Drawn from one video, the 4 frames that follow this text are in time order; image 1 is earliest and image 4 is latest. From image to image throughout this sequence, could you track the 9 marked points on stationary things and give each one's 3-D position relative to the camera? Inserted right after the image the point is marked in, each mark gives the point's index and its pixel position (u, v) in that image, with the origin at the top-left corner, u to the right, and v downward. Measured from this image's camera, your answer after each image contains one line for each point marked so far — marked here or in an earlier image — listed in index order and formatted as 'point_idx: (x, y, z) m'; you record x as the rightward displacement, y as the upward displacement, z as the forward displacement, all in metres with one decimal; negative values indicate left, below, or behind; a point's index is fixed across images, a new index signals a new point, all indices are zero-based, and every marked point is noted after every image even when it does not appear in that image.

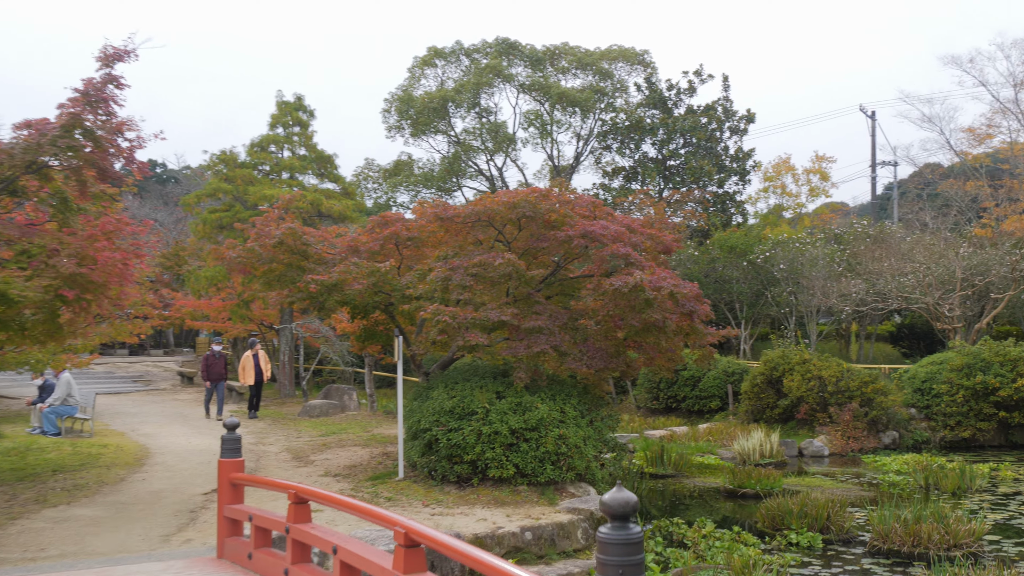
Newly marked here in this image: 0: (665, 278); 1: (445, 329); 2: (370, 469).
0: (+1.1, +0.1, +7.4) m
1: (-0.5, -0.3, +7.3) m
2: (-1.1, -1.5, +8.4) m
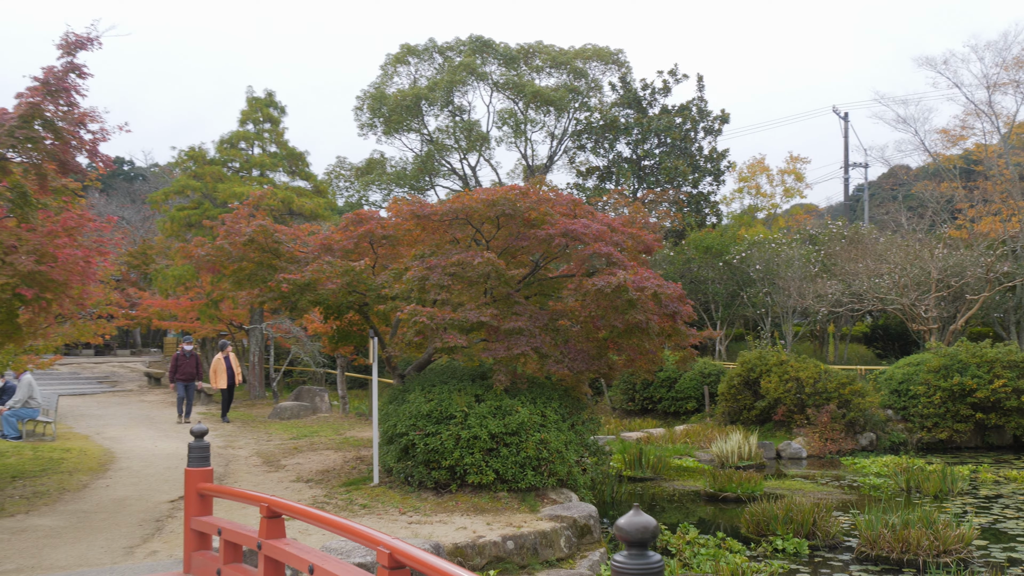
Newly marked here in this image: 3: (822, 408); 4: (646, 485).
0: (+0.9, +0.1, +7.2) m
1: (-0.6, -0.3, +7.1) m
2: (-1.3, -1.5, +8.1) m
3: (+4.2, -1.6, +14.0) m
4: (+1.4, -2.0, +10.7) m
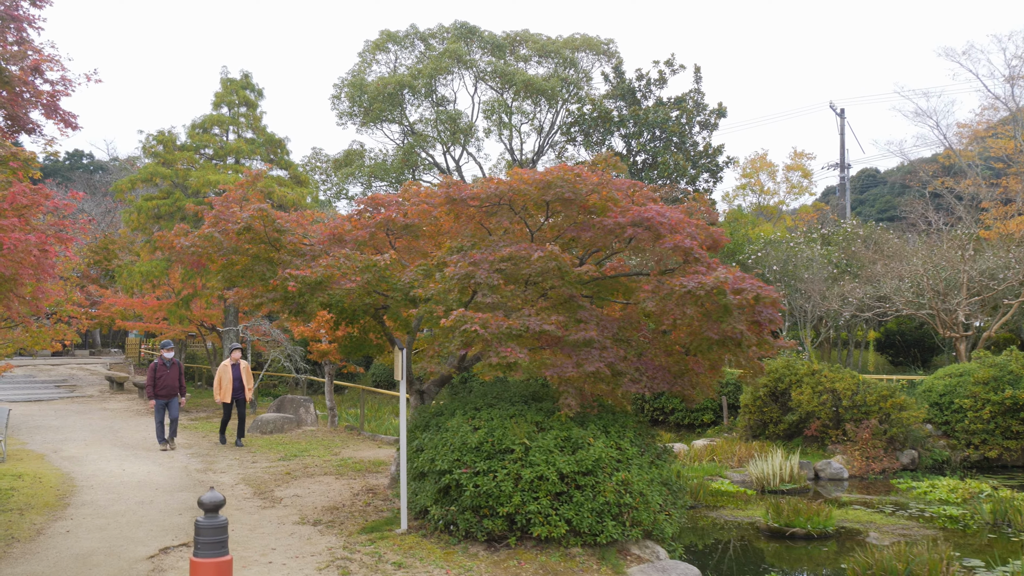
0: (+1.3, +0.1, +5.9) m
1: (-0.2, -0.3, +5.7) m
2: (-1.0, -1.4, +6.7) m
3: (+4.3, -1.6, +12.7) m
4: (+1.6, -2.0, +9.3) m
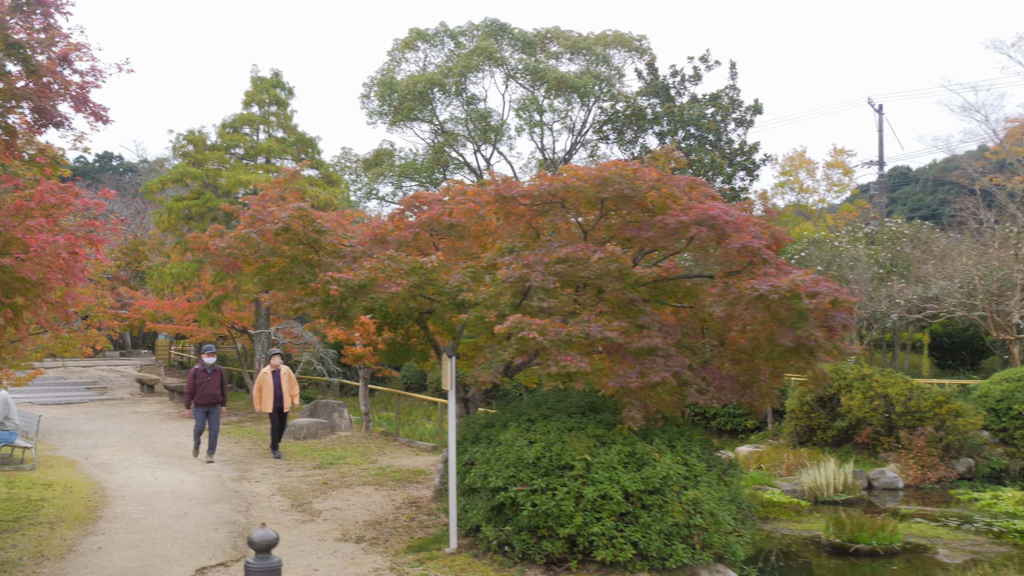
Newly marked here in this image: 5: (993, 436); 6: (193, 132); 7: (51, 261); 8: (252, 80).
0: (+1.6, 0.0, +5.5) m
1: (+0.1, -0.3, +5.3) m
2: (-0.7, -1.5, +6.3) m
3: (+4.7, -1.7, +12.2) m
4: (+2.0, -2.1, +8.9) m
5: (+6.0, -1.8, +12.9) m
6: (-4.9, +2.4, +16.1) m
7: (-2.2, +0.1, +4.9) m
8: (-4.3, +3.5, +17.2) m
